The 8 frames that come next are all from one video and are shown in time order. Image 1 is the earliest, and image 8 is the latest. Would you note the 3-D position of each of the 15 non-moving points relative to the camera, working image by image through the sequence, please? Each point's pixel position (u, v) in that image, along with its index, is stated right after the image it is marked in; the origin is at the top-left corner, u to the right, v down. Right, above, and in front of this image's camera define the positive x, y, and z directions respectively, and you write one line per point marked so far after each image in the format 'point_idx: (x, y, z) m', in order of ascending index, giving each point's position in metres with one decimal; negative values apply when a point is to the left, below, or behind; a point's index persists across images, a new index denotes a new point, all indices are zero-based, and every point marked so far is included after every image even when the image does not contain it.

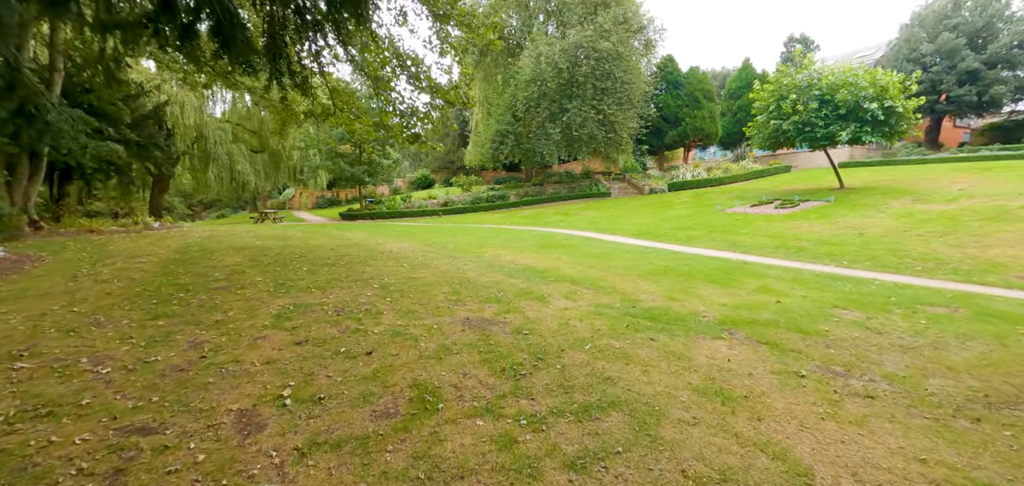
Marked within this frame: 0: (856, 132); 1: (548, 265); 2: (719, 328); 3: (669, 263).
0: (+12.7, +4.1, +17.9) m
1: (+0.7, -0.5, +9.3) m
2: (+2.1, -0.9, +5.0) m
3: (+3.2, -0.4, +9.7) m
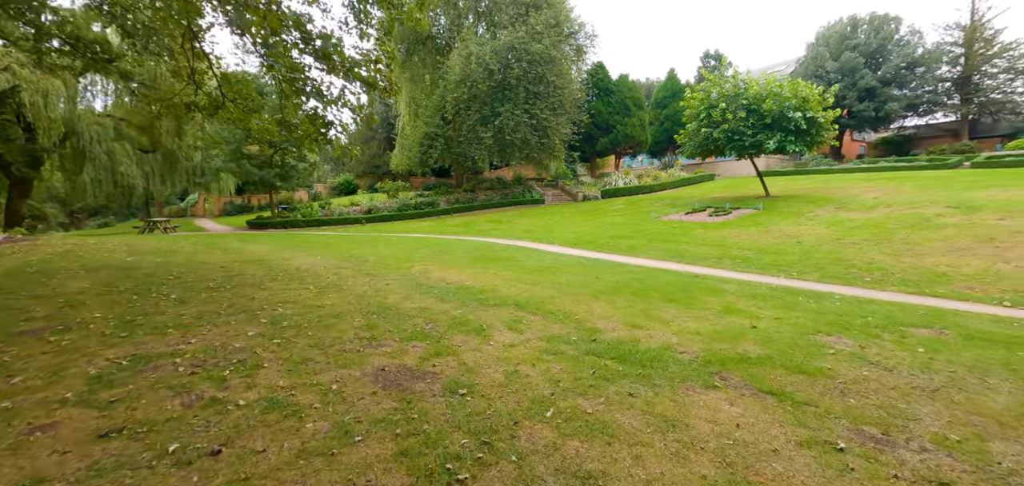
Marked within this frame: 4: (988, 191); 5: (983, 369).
0: (+10.2, +3.8, +18.3) m
1: (-0.4, -0.7, +8.0) m
2: (+1.6, -1.0, +4.0) m
3: (+1.9, -0.6, +8.8) m
4: (+15.9, +1.7, +16.2) m
5: (+4.0, -1.1, +4.1) m
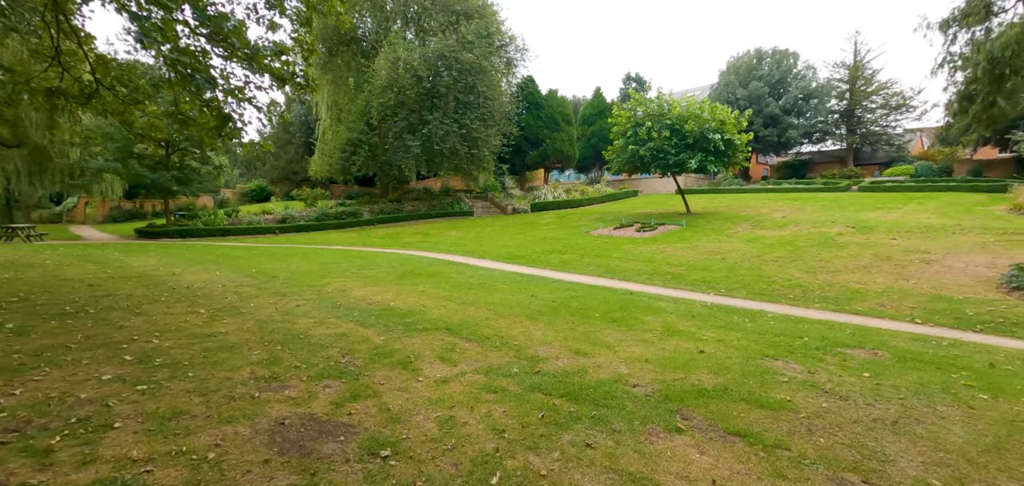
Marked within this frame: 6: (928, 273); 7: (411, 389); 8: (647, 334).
0: (+7.5, +3.2, +19.1) m
1: (-1.5, -0.9, +7.3) m
2: (+1.1, -1.2, +3.5) m
3: (+0.7, -0.9, +8.4) m
4: (+13.4, +1.1, +17.9) m
5: (+3.5, -1.3, +4.1) m
6: (+8.4, -0.6, +9.8) m
7: (-0.8, -1.2, +4.0) m
8: (+1.7, -1.1, +6.0) m
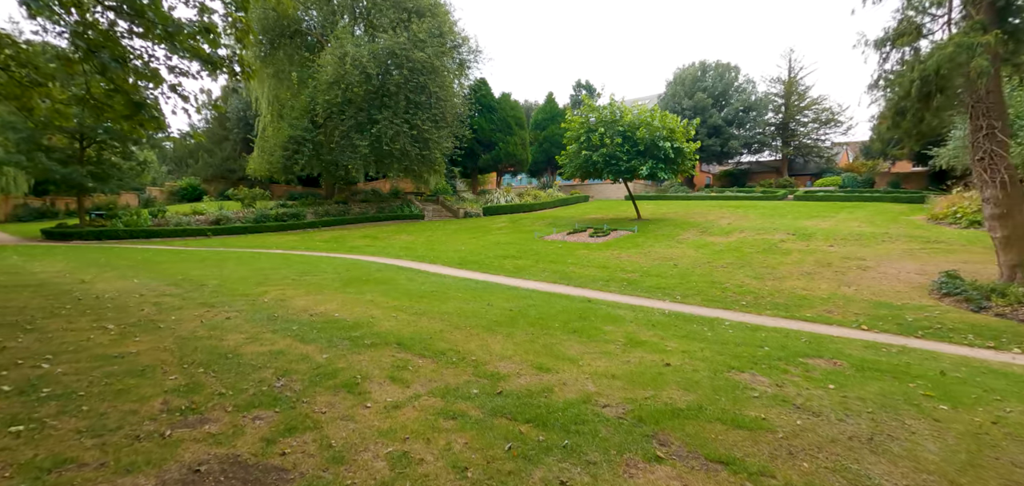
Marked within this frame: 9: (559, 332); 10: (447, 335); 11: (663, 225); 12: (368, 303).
0: (+5.6, +3.0, +19.5) m
1: (-2.1, -1.0, +6.7) m
2: (+0.9, -1.3, +3.3) m
3: (0.0, -1.0, +8.0) m
4: (+11.7, +0.9, +18.8) m
5: (+3.2, -1.4, +4.1) m
6: (+7.5, -0.8, +10.3) m
7: (-1.1, -1.3, +3.5) m
8: (+1.2, -1.2, +5.8) m
9: (+0.6, -1.2, +6.3) m
10: (-0.8, -1.1, +5.9) m
11: (+6.1, +0.7, +19.5) m
12: (-2.3, -1.0, +7.7) m
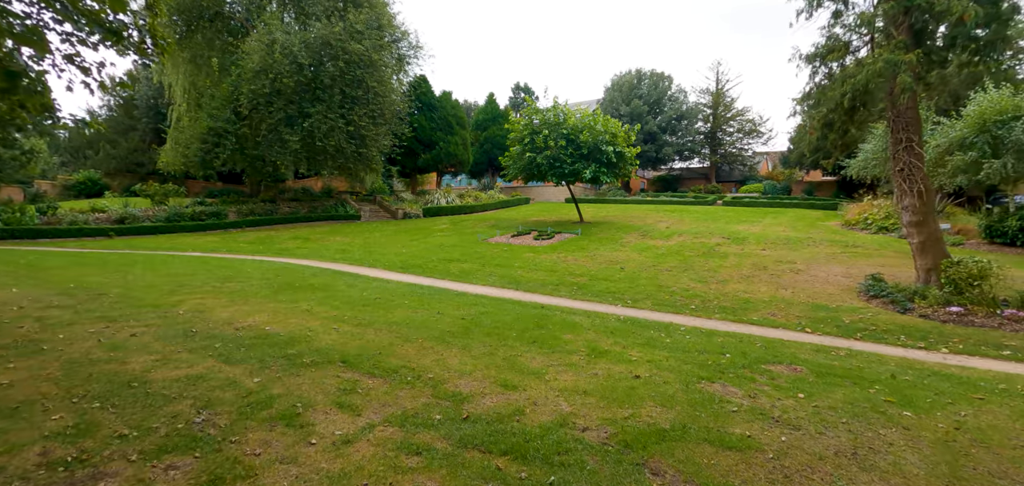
0: (+3.4, +2.9, +19.6) m
1: (-2.6, -1.1, +6.0) m
2: (+0.7, -1.3, +2.9) m
3: (-0.8, -1.1, +7.6) m
4: (+9.4, +0.7, +19.7) m
5: (+2.9, -1.4, +4.0) m
6: (+6.4, -0.9, +10.7) m
7: (-1.3, -1.3, +2.9) m
8: (+0.7, -1.3, +5.5) m
9: (+0.1, -1.2, +5.9) m
10: (-1.3, -1.2, +5.3) m
11: (+3.8, +0.6, +19.8) m
12: (-3.0, -1.0, +7.0) m
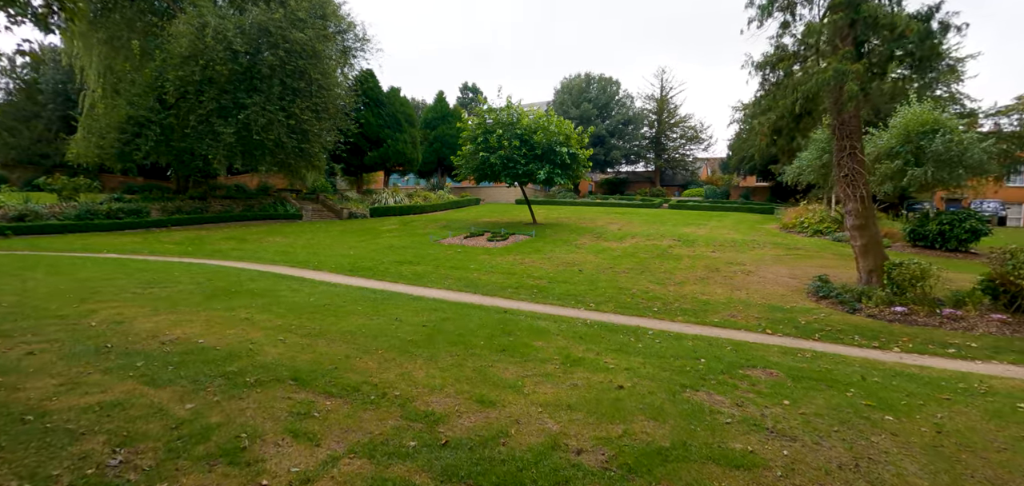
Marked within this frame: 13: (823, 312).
0: (+1.5, +2.8, +19.5) m
1: (-3.0, -1.1, +5.3) m
2: (+0.7, -1.3, +2.6) m
3: (-1.3, -1.1, +7.1) m
4: (+7.5, +0.7, +20.3) m
5: (+2.8, -1.5, +4.0) m
6: (+5.4, -0.9, +11.0) m
7: (-1.3, -1.3, +2.4) m
8: (+0.4, -1.3, +5.1) m
9: (-0.3, -1.2, +5.5) m
10: (-1.5, -1.2, +4.8) m
11: (+1.9, +0.5, +19.7) m
12: (-3.4, -1.0, +6.2) m
13: (+5.5, -1.2, +8.5) m
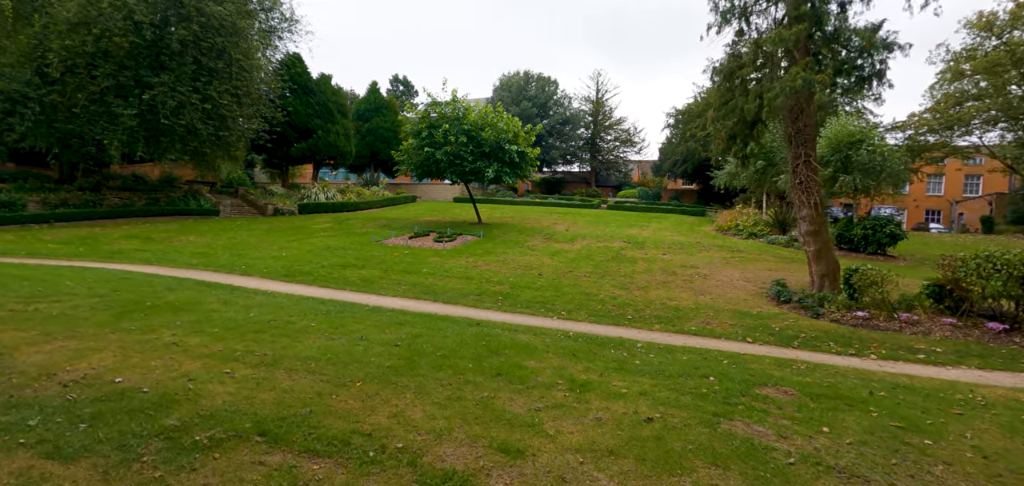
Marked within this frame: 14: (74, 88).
0: (-0.6, +2.8, +18.9) m
1: (-2.9, -1.2, +4.1) m
2: (+1.1, -1.5, +2.1) m
3: (-1.5, -1.2, +6.2) m
4: (+5.2, +0.6, +20.6) m
5: (+3.0, -1.6, +3.7) m
6: (+4.5, -1.0, +11.1) m
7: (-0.8, -1.4, +1.5) m
8: (+0.4, -1.4, +4.5) m
9: (-0.3, -1.3, +4.8) m
10: (-1.4, -1.3, +3.9) m
11: (-0.3, +0.5, +19.1) m
12: (-3.5, -1.1, +5.0) m
13: (+4.9, -1.3, +8.6) m
14: (-16.1, +5.7, +17.9) m
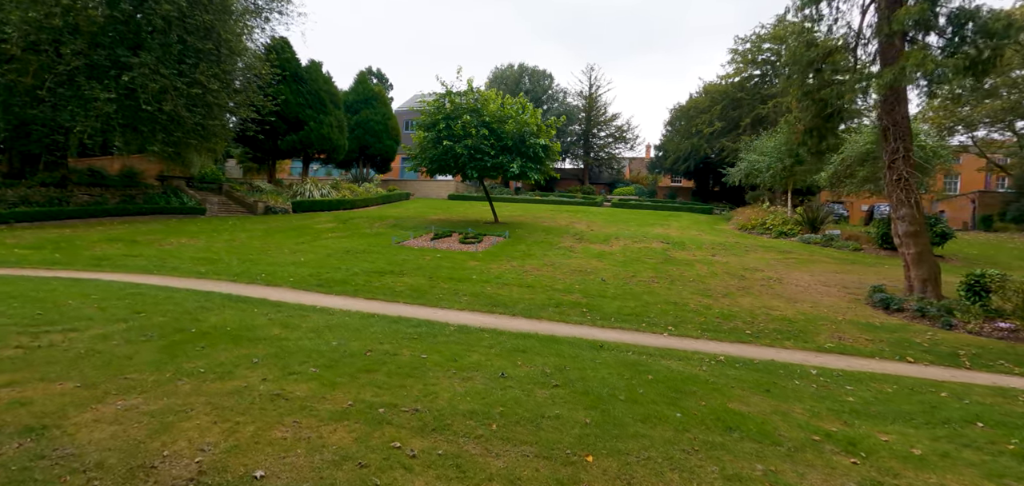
0: (+0.3, +2.8, +17.6) m
1: (-1.0, -1.3, +2.7) m
2: (+3.2, -1.6, +1.0) m
3: (+0.3, -1.3, +4.9) m
4: (+6.0, +0.6, +19.7) m
5: (+4.9, -1.7, +2.7) m
6: (+6.0, -1.1, +10.2) m
7: (+1.3, -1.5, +0.3) m
8: (+2.3, -1.5, +3.3) m
9: (+1.6, -1.4, +3.6) m
10: (+0.5, -1.4, +2.6) m
11: (+0.6, +0.5, +17.9) m
12: (-1.6, -1.2, +3.6) m
13: (+6.6, -1.4, +7.8) m
14: (-15.1, +5.6, +15.5) m
